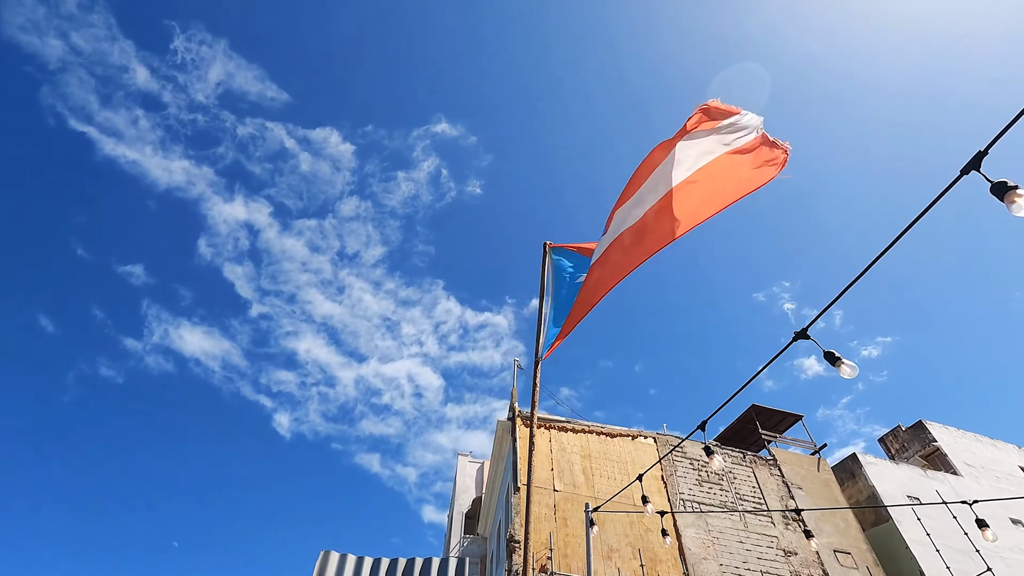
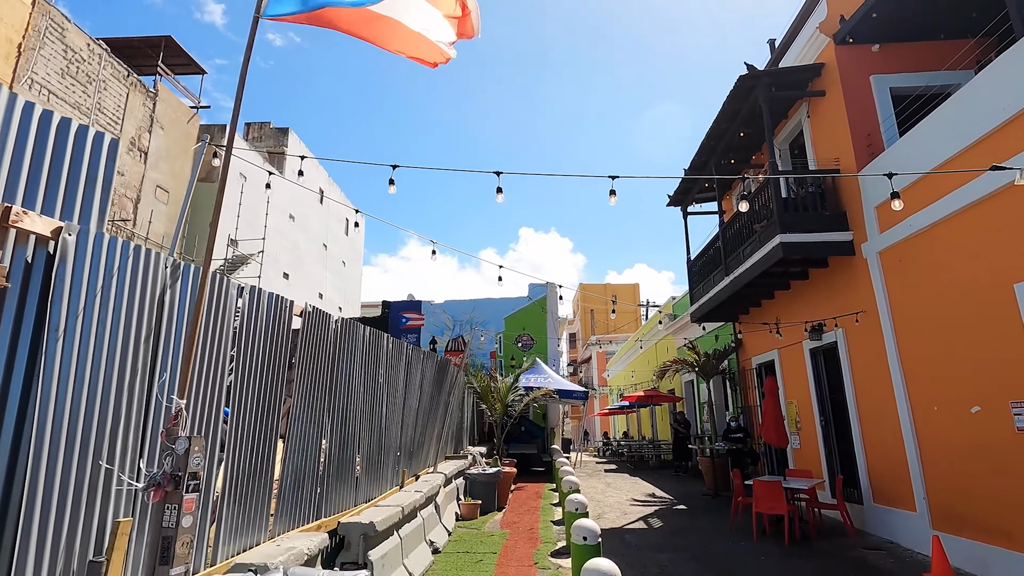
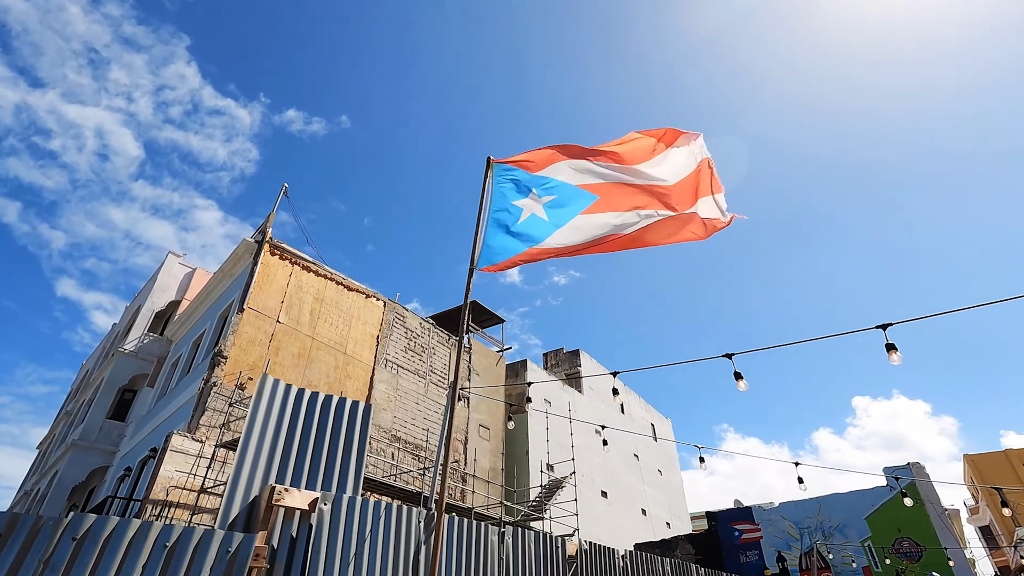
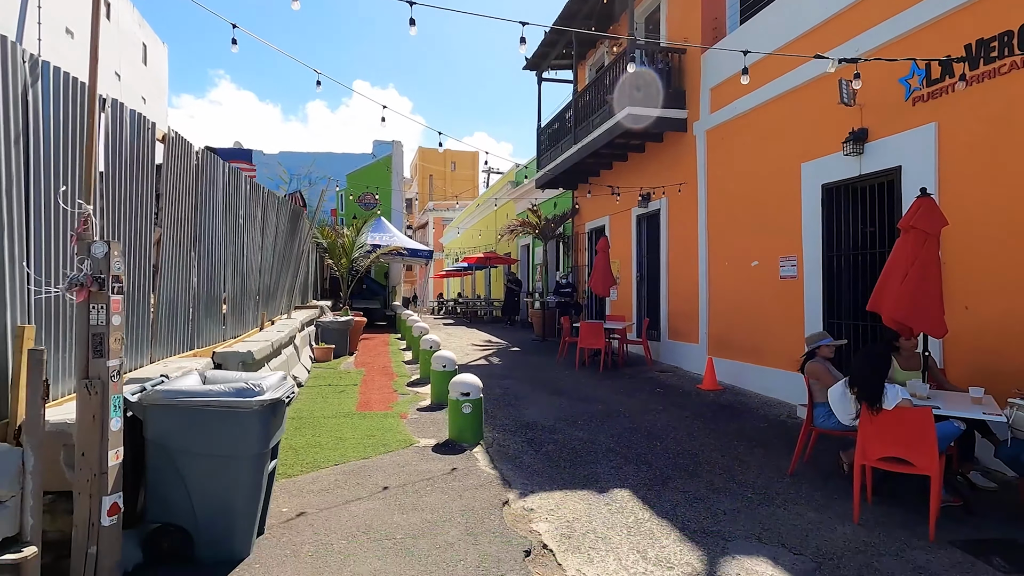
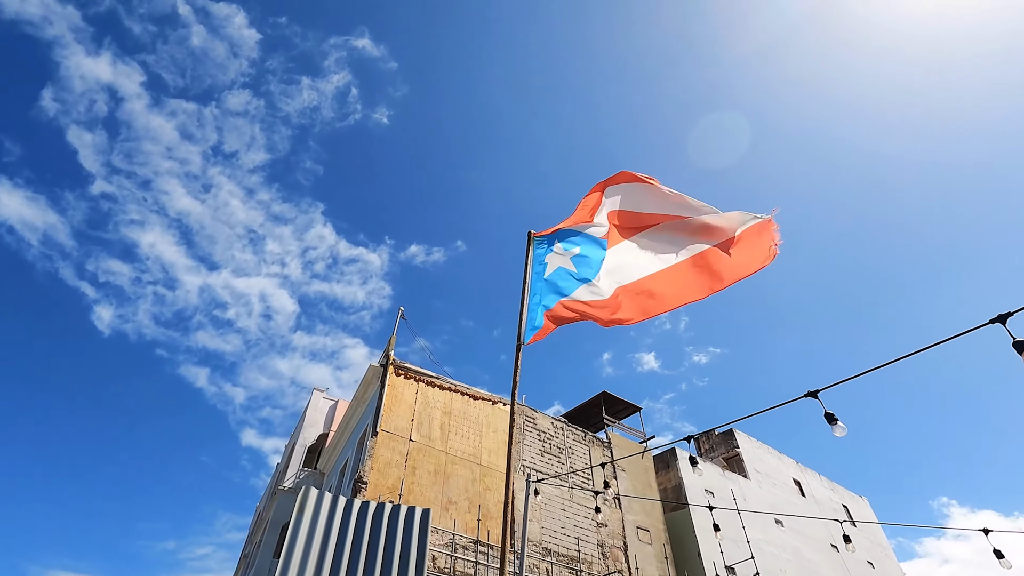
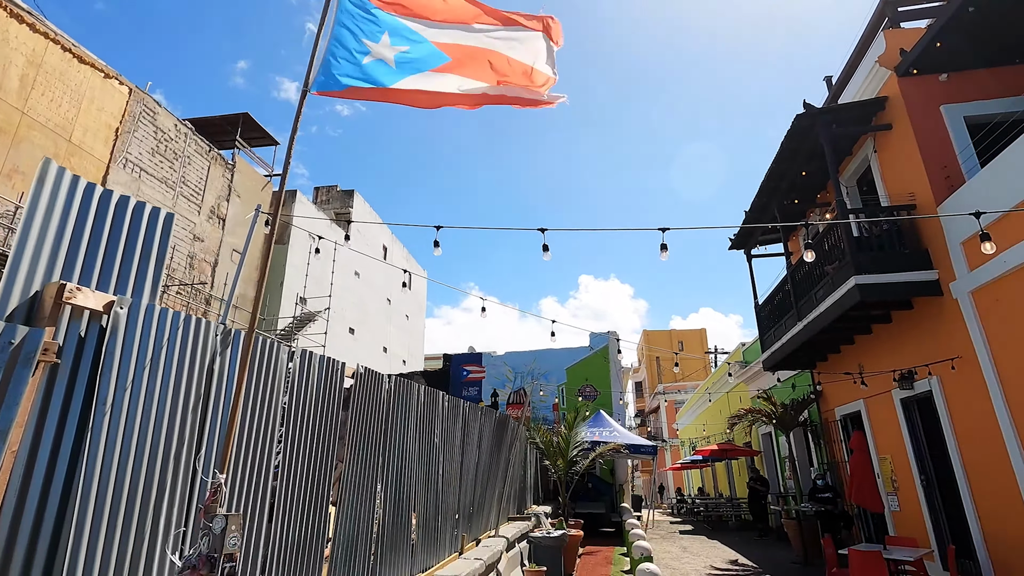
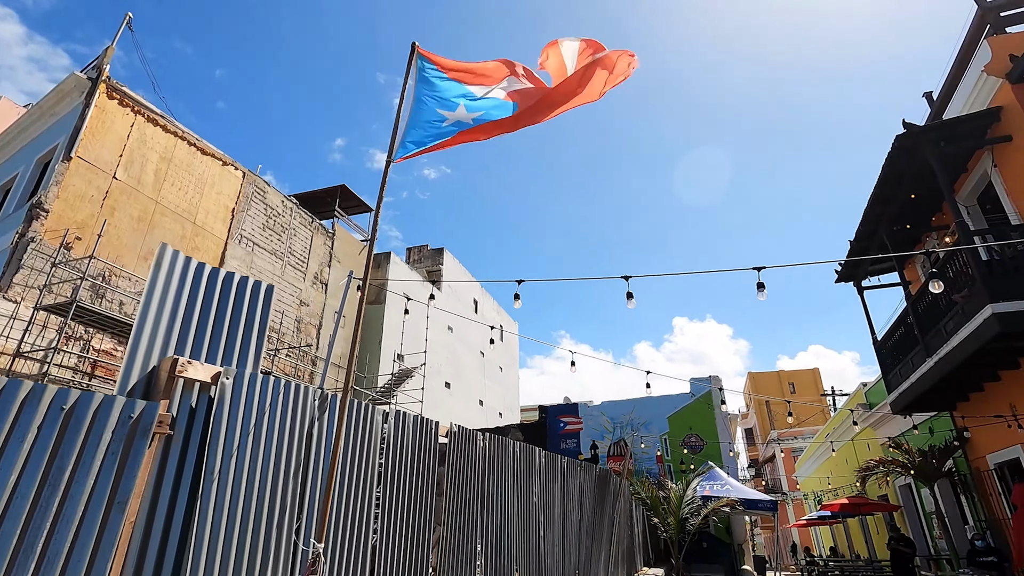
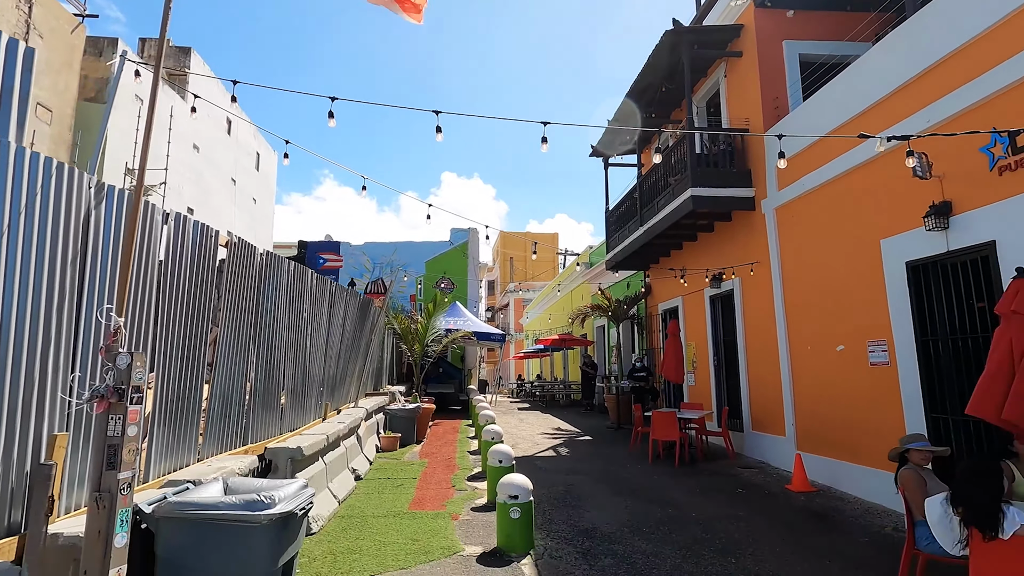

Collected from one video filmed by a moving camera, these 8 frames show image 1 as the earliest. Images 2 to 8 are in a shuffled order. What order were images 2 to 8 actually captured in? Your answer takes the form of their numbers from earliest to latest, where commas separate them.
5, 3, 7, 6, 2, 8, 4
